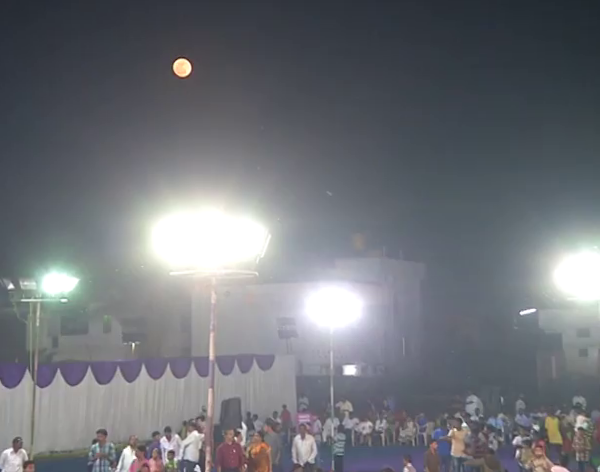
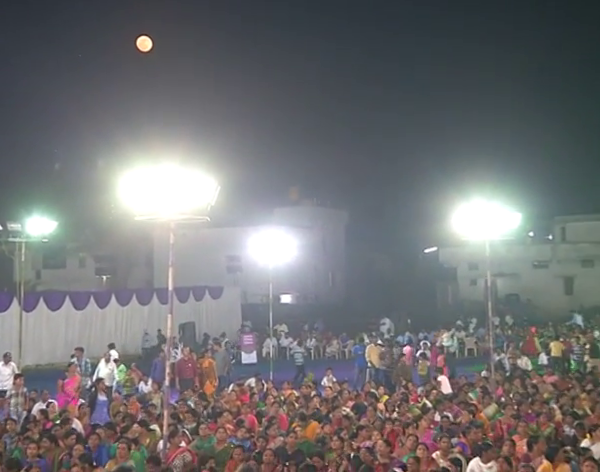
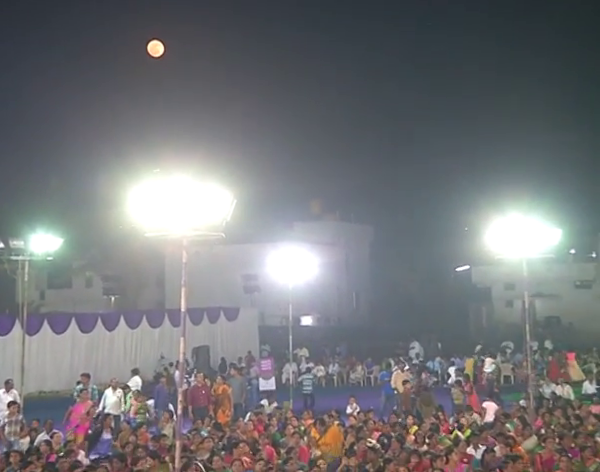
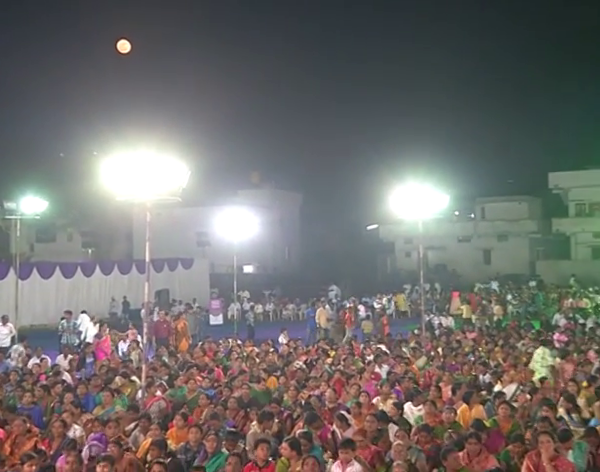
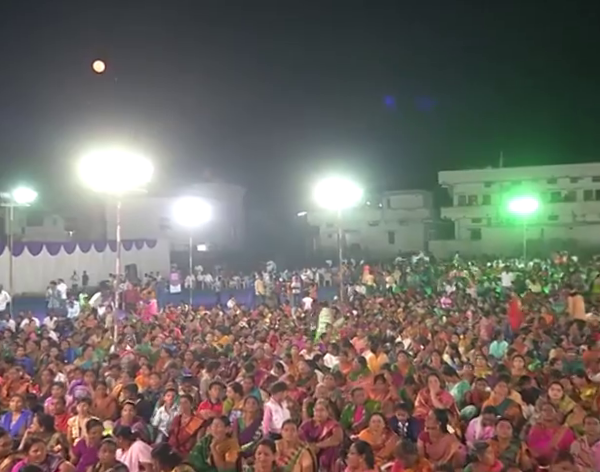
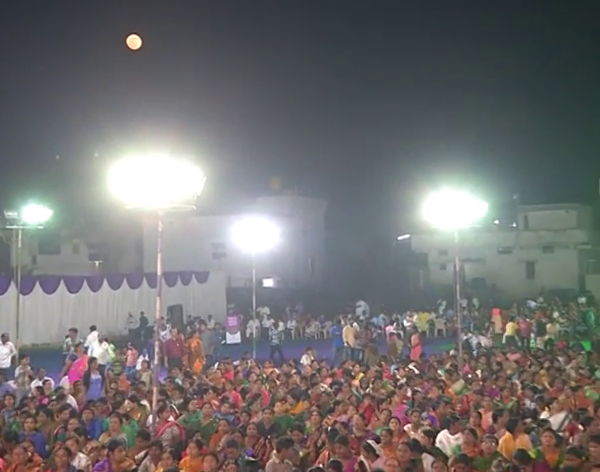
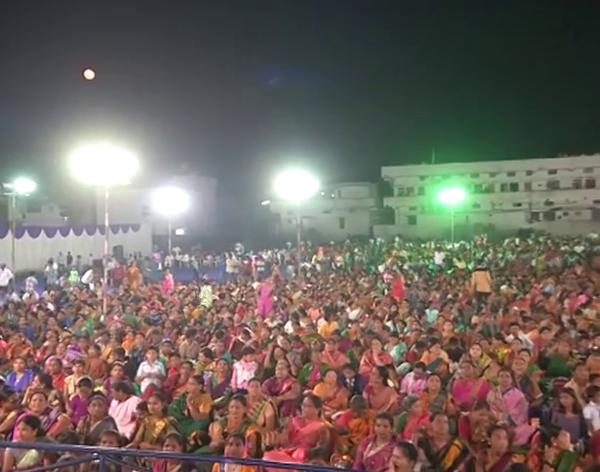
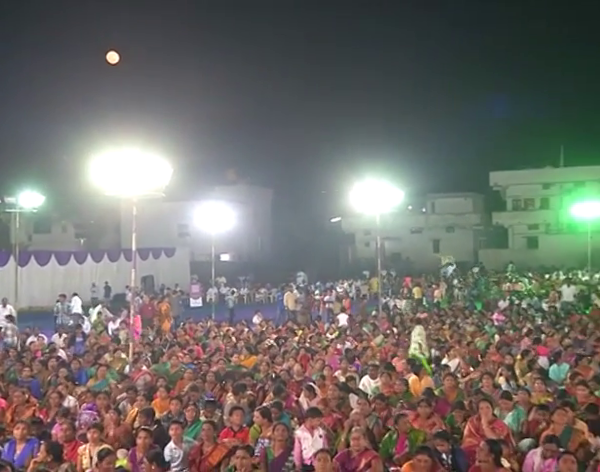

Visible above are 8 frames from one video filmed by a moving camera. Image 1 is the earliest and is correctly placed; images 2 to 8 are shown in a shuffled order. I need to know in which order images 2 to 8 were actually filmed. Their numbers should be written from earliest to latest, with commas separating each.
3, 2, 6, 4, 8, 5, 7
